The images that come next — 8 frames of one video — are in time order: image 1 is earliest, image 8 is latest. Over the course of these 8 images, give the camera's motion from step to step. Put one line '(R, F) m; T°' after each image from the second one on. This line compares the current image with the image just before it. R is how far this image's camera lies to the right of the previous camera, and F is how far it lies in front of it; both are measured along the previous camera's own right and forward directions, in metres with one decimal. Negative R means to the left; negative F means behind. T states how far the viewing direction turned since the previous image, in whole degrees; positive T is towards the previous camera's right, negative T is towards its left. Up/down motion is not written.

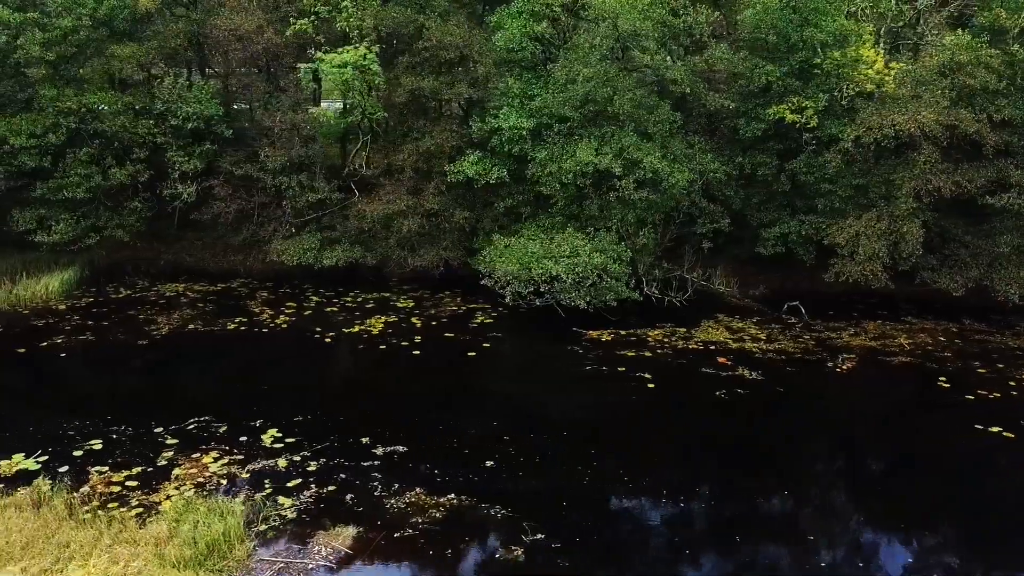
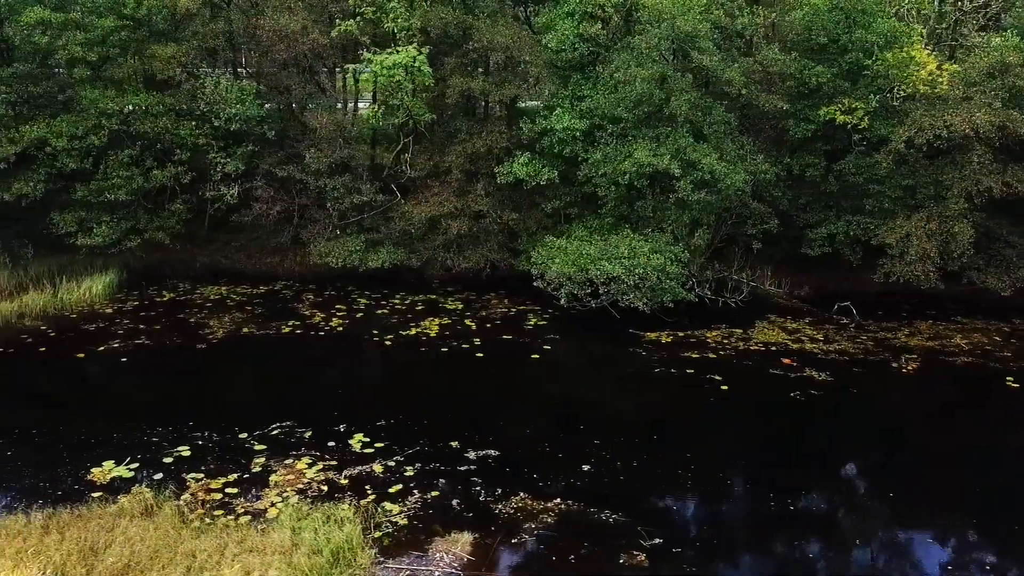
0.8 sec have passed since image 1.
(-1.0, 0.0) m; +1°
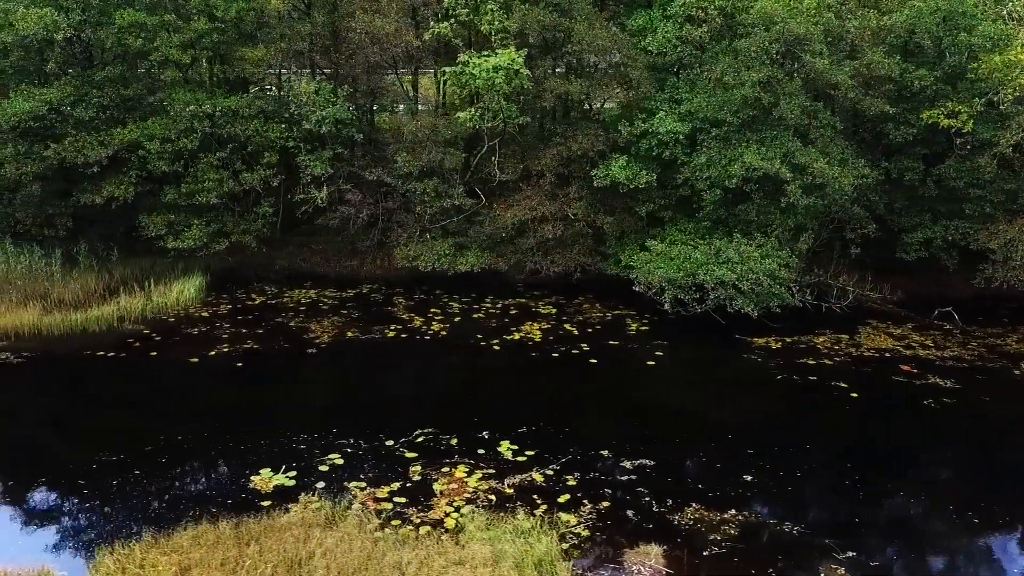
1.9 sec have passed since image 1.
(-1.4, +0.1) m; 0°
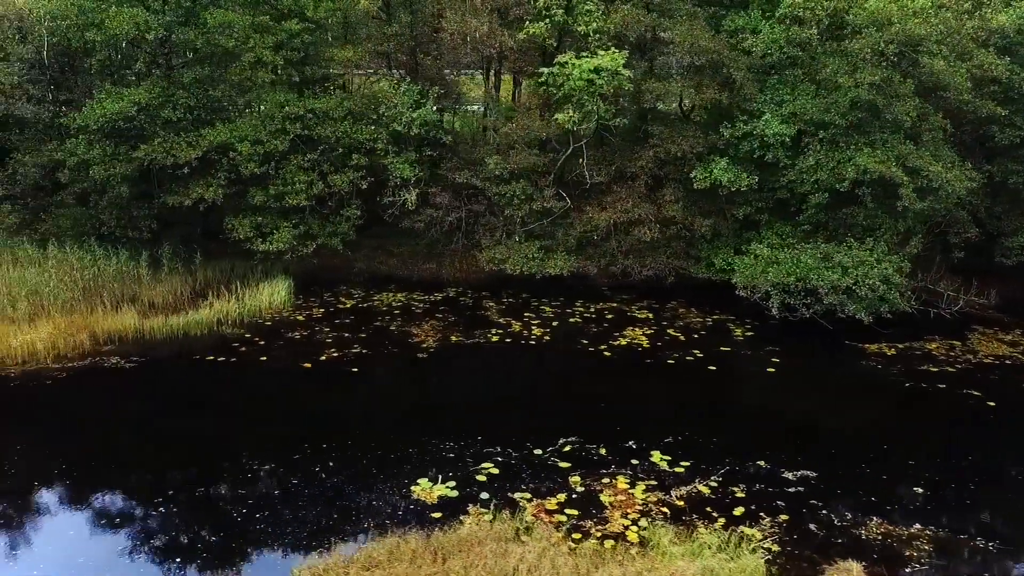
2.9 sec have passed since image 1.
(-1.4, +0.2) m; 0°
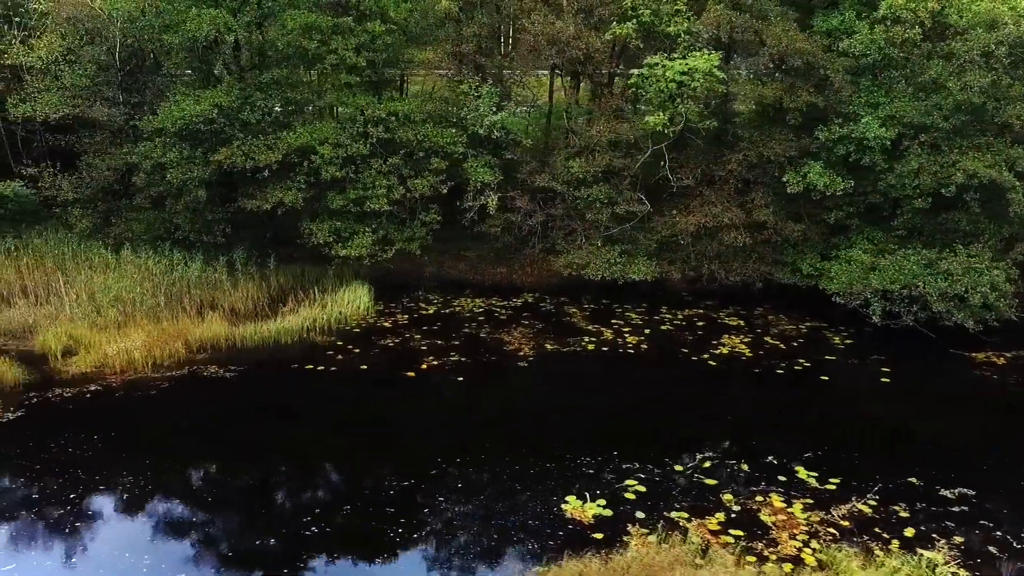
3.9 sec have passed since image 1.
(-1.3, +0.2) m; 0°
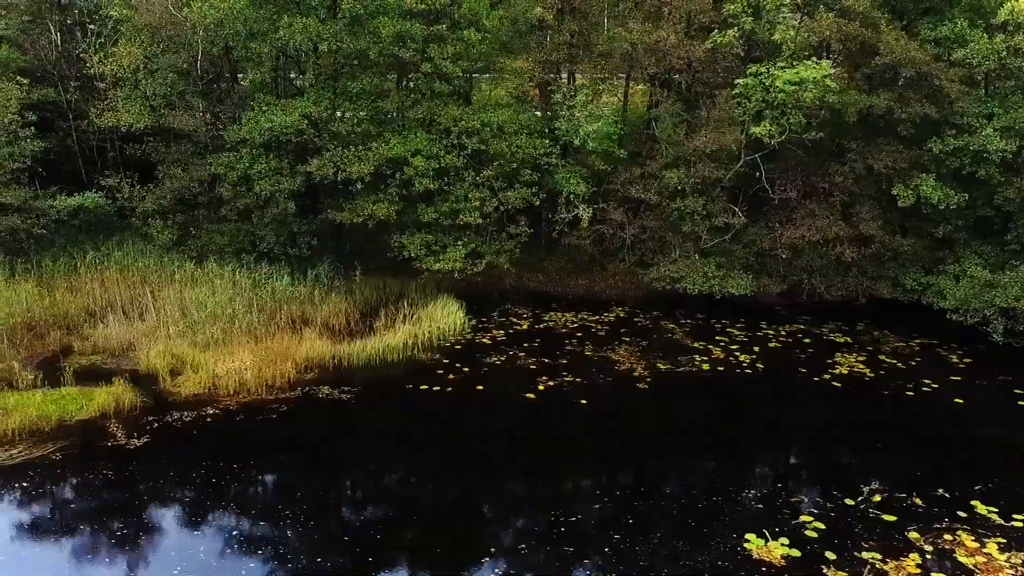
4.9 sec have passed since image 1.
(-1.5, +0.3) m; 0°
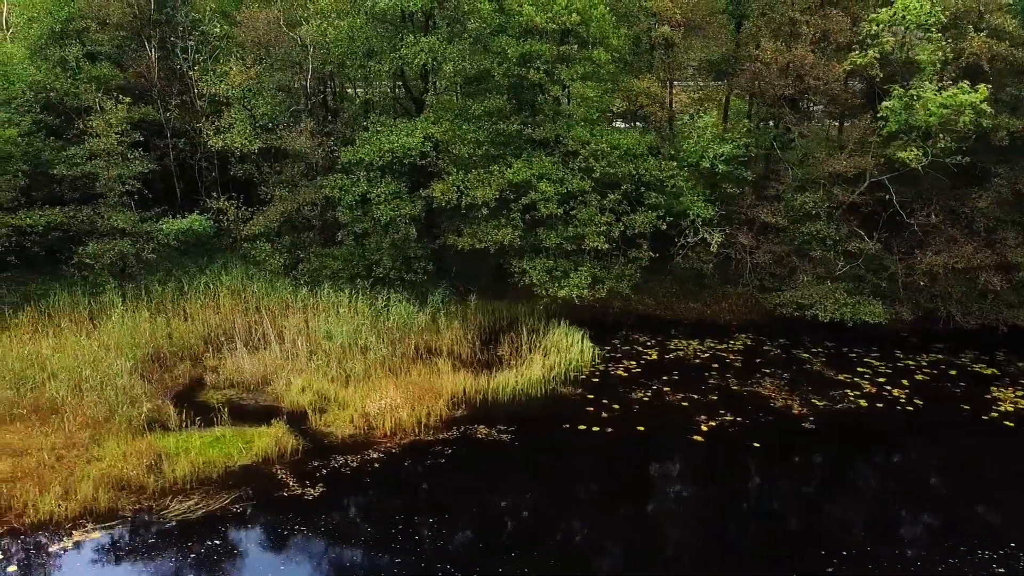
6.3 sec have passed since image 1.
(-1.9, +0.4) m; 0°
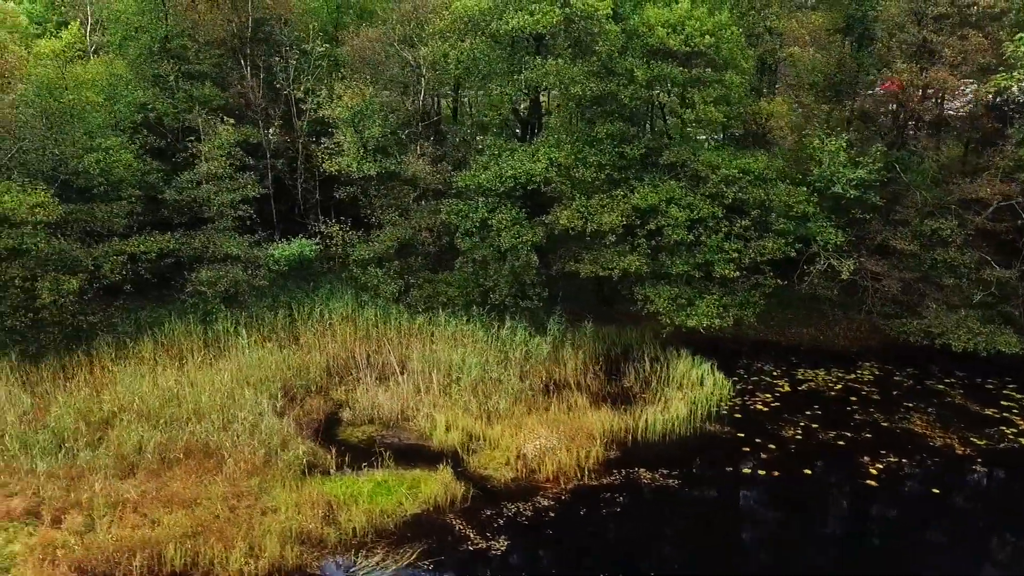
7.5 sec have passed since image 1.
(-1.8, +0.3) m; 0°
